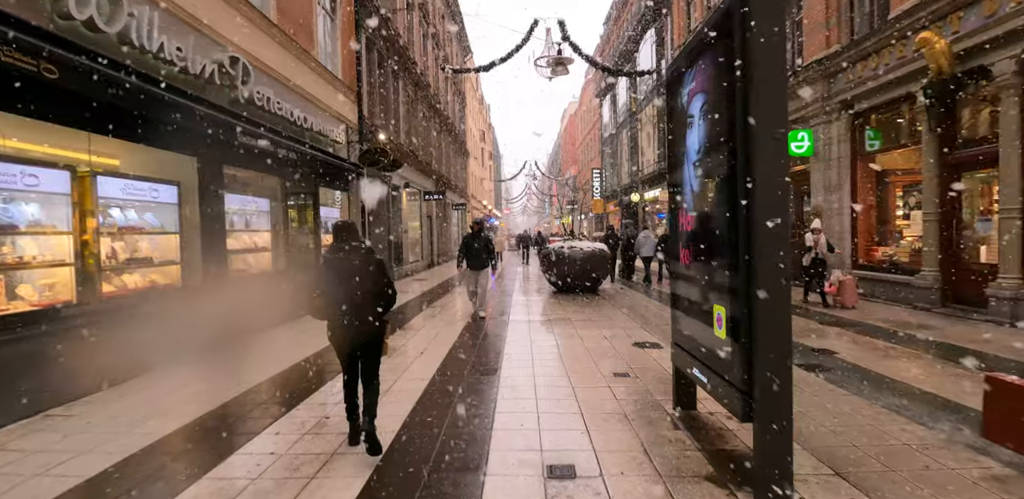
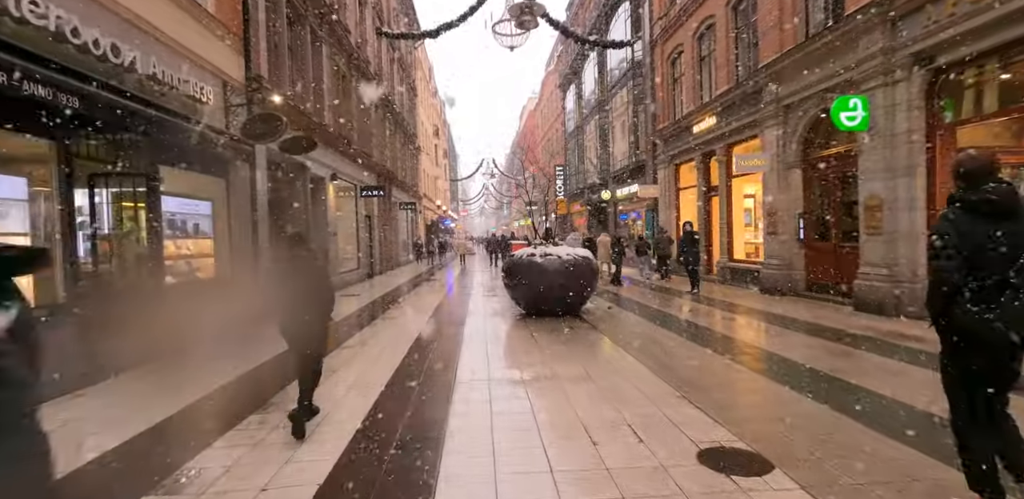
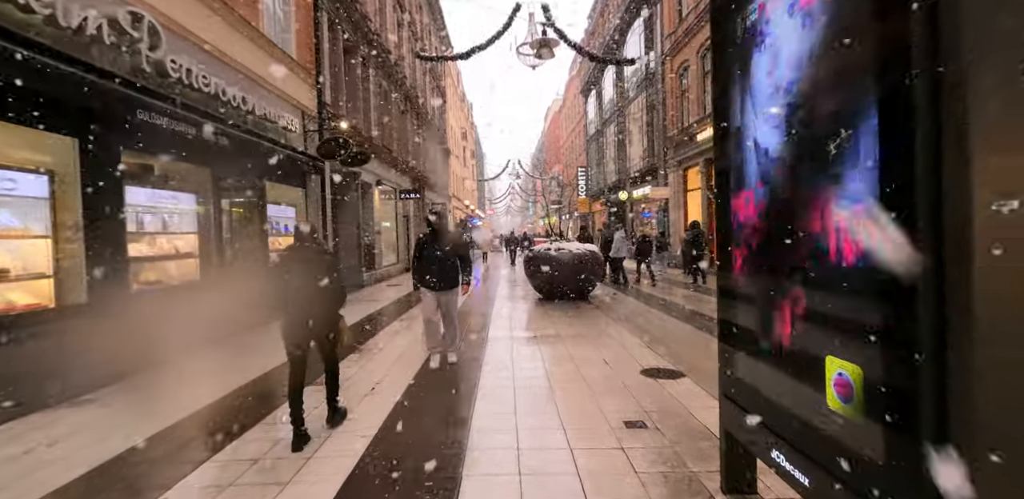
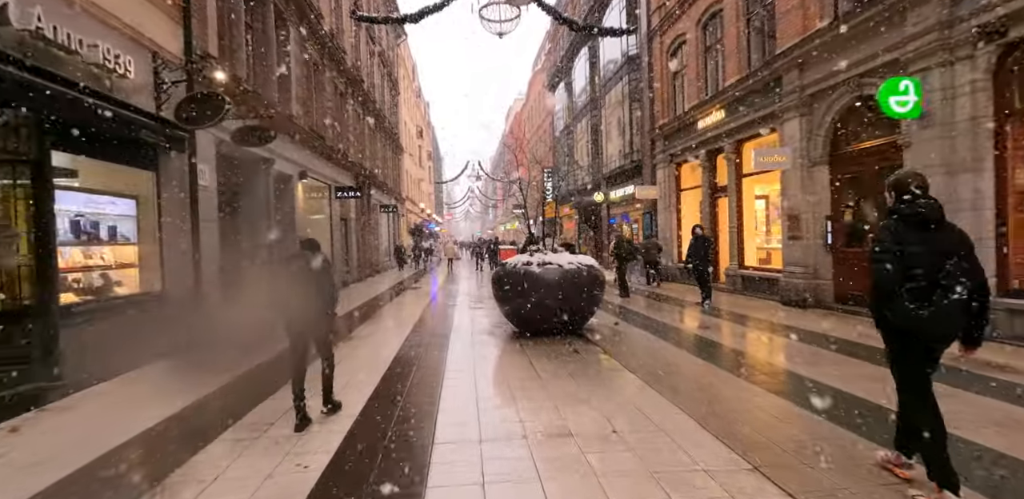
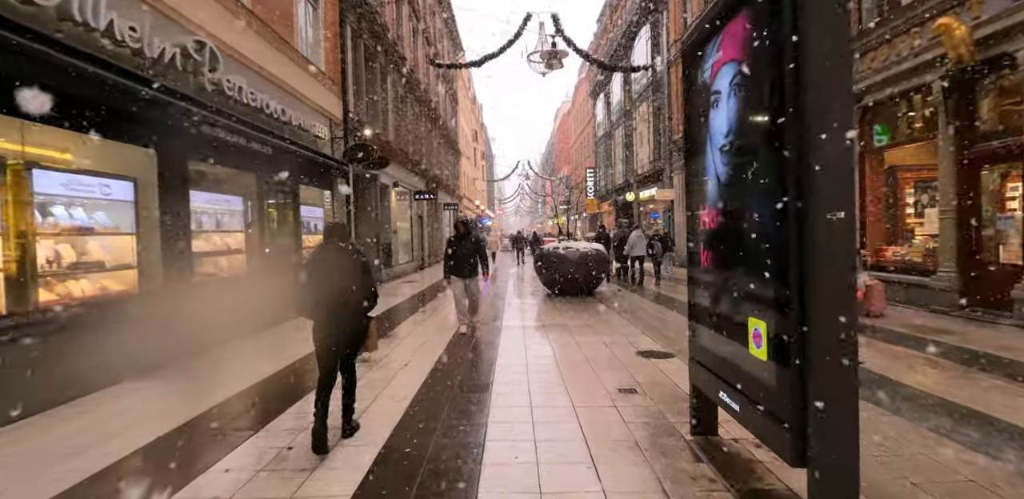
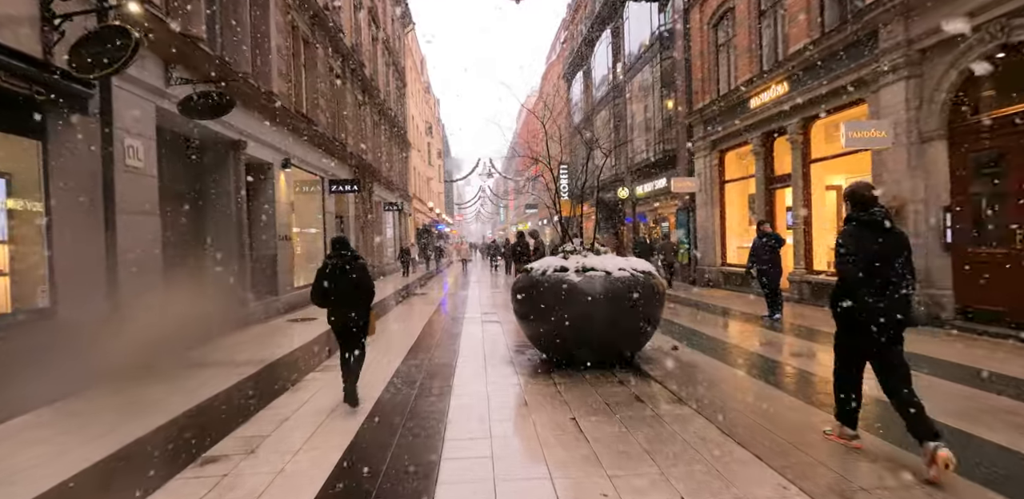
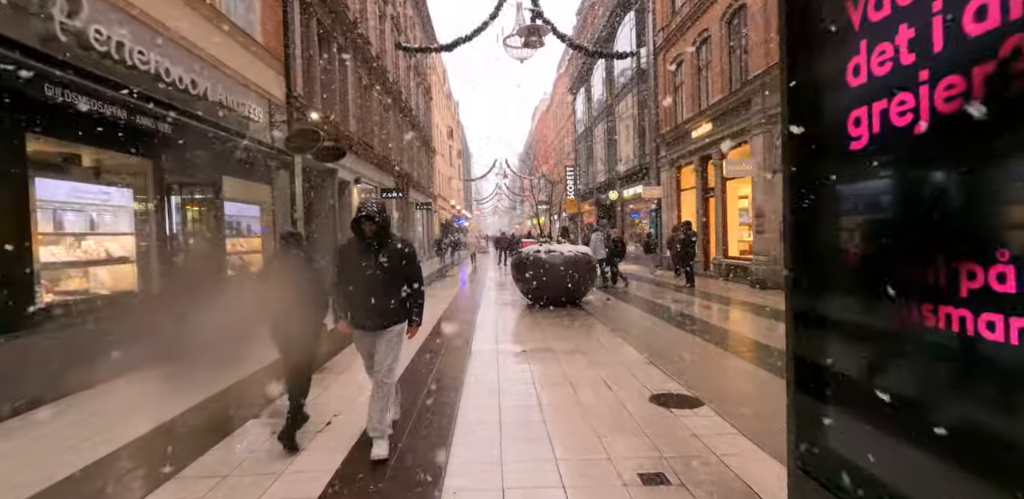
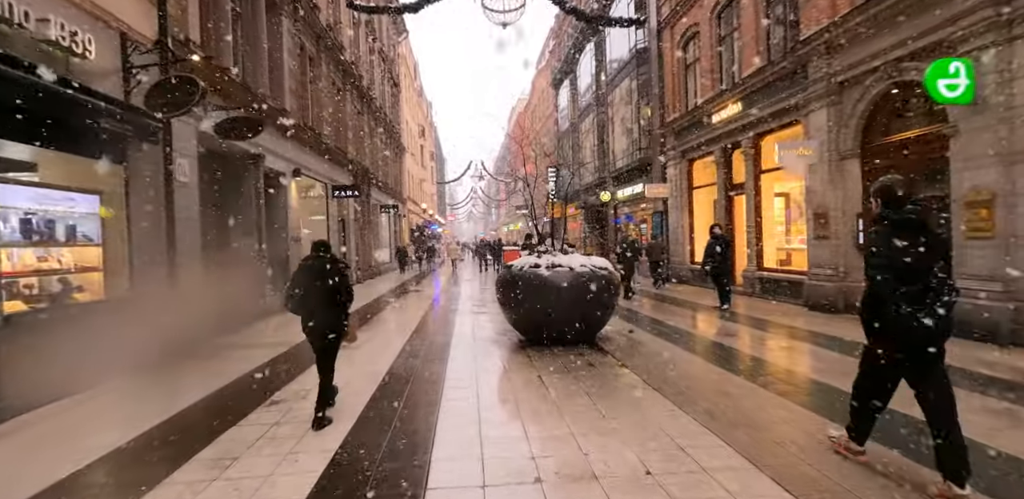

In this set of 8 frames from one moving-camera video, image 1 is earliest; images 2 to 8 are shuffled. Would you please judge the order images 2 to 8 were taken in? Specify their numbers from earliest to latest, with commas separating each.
5, 3, 7, 2, 4, 8, 6
